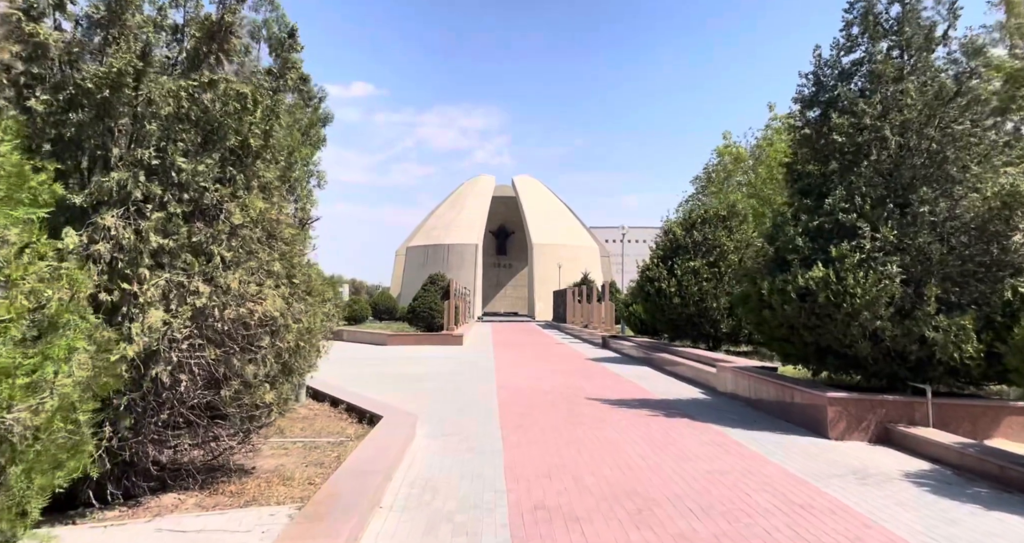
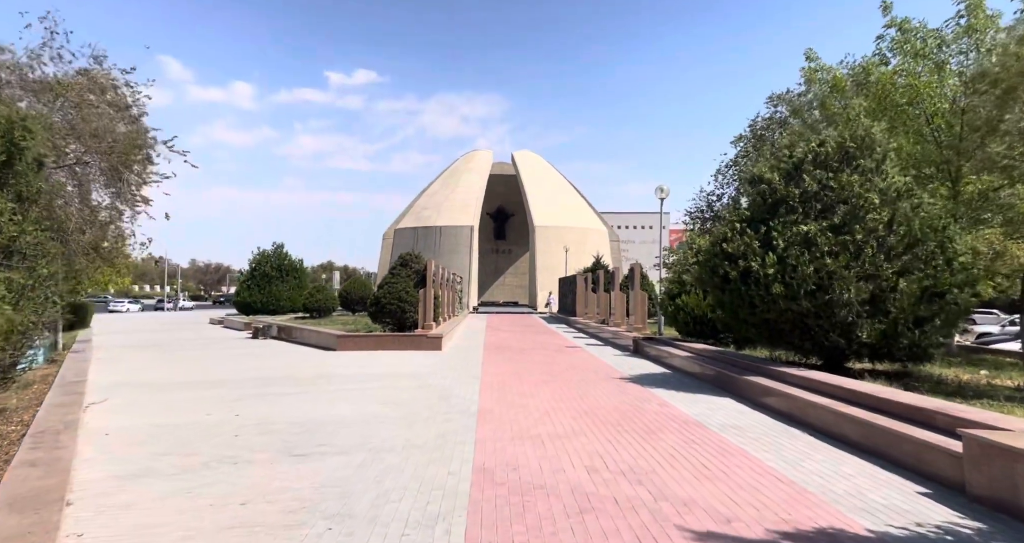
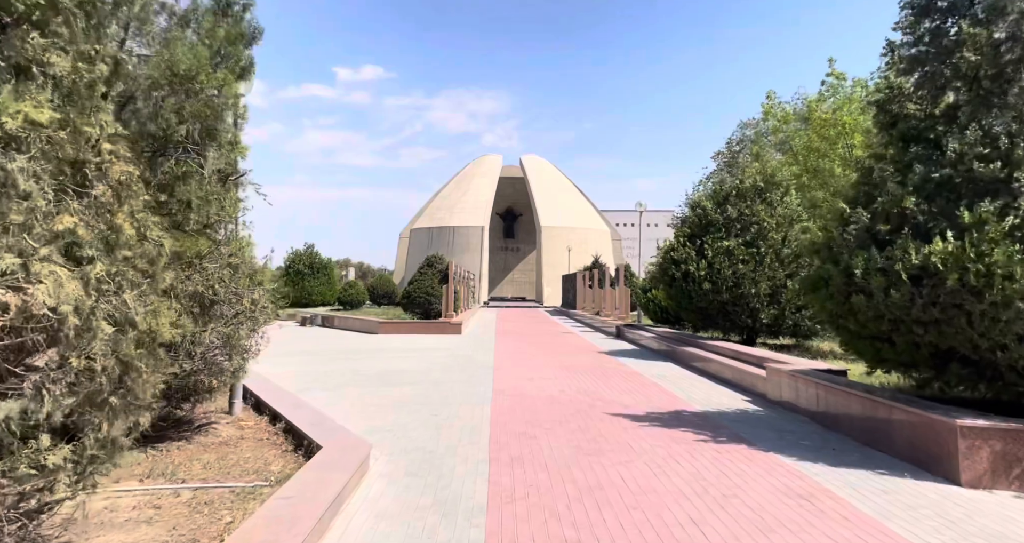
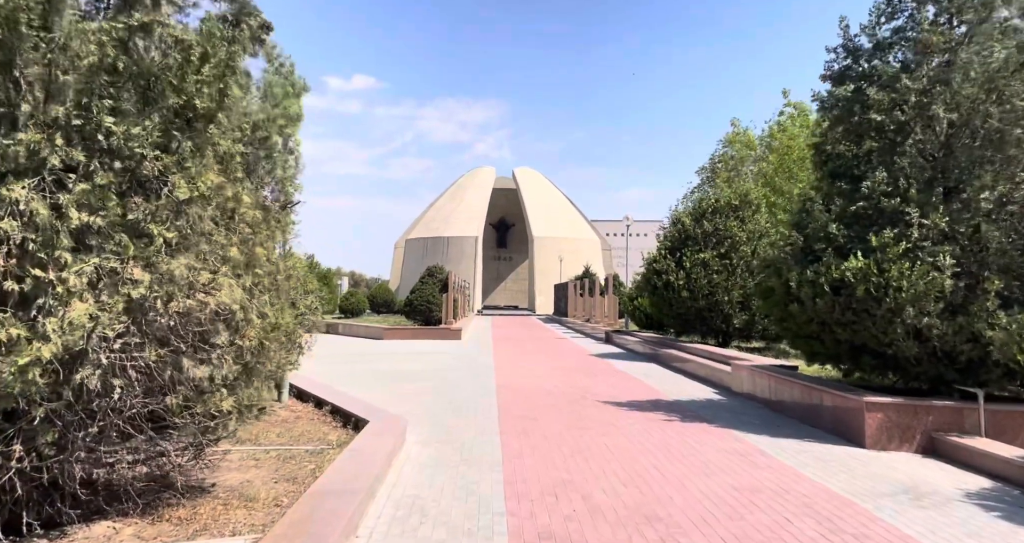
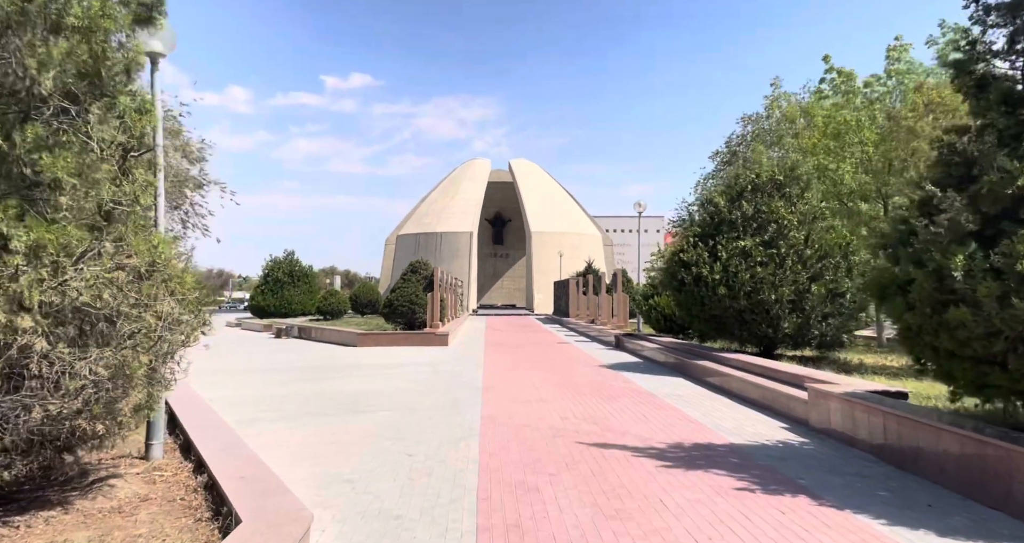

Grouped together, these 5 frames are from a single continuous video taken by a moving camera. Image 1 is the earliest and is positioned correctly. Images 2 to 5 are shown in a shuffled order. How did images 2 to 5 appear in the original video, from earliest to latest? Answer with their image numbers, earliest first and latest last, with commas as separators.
4, 3, 5, 2
